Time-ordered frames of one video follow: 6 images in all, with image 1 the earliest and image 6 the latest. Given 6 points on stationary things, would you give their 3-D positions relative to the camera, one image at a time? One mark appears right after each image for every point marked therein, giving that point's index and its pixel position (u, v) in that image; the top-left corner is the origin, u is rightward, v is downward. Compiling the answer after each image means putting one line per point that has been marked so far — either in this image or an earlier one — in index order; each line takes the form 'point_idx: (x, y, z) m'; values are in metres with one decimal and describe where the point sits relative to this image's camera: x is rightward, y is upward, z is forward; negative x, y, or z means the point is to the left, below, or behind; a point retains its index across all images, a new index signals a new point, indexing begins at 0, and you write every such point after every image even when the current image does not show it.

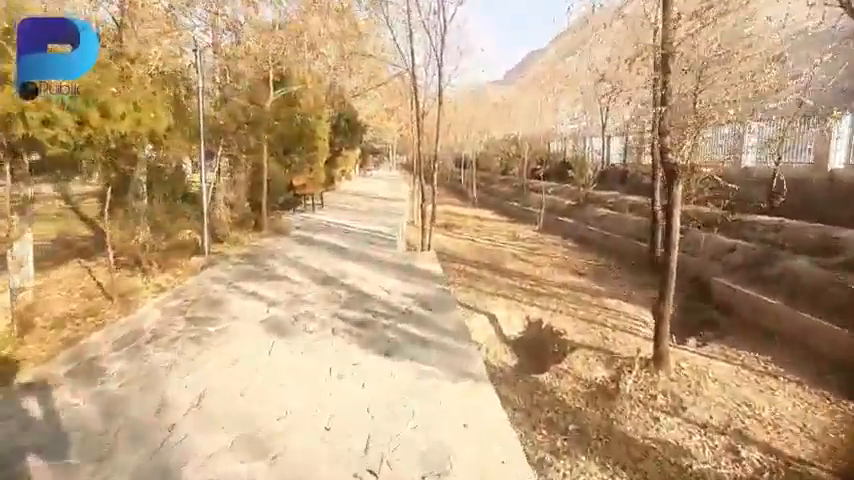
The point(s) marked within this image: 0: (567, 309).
0: (+2.7, -1.3, +9.2) m
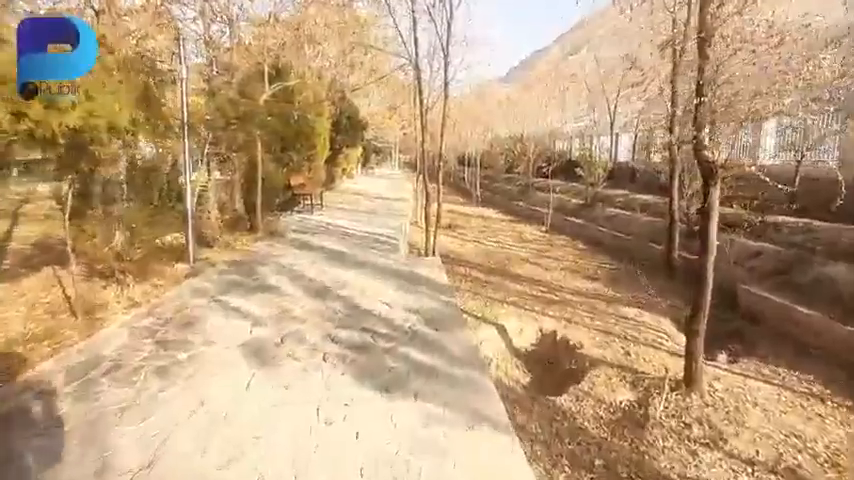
0: (+2.7, -1.4, +8.5) m
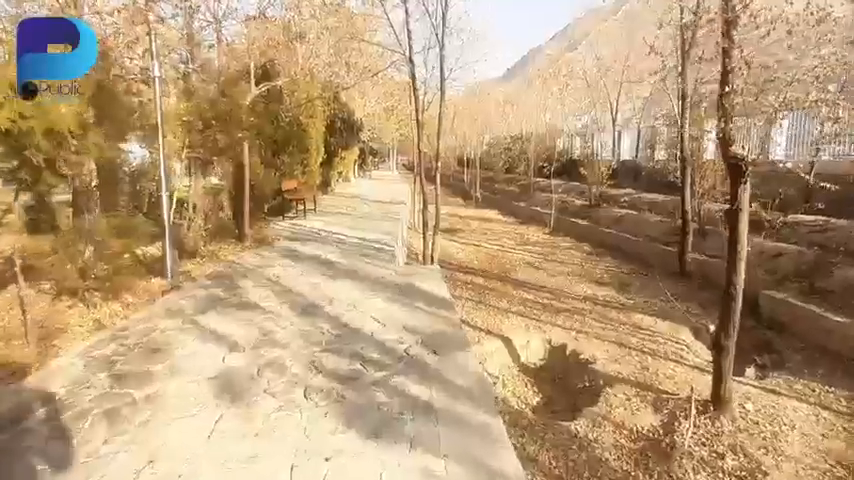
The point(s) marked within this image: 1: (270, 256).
0: (+2.7, -1.5, +7.9) m
1: (-2.9, -0.3, +8.8) m
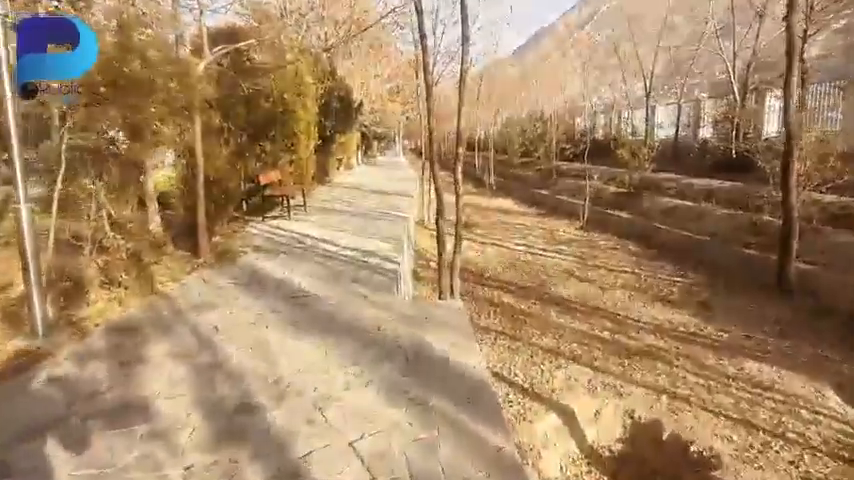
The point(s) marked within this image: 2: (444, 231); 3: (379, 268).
0: (+2.9, -1.7, +5.4) m
1: (-2.6, -0.5, +6.3) m
2: (+0.2, +0.1, +6.5) m
3: (-0.7, -0.4, +6.8) m
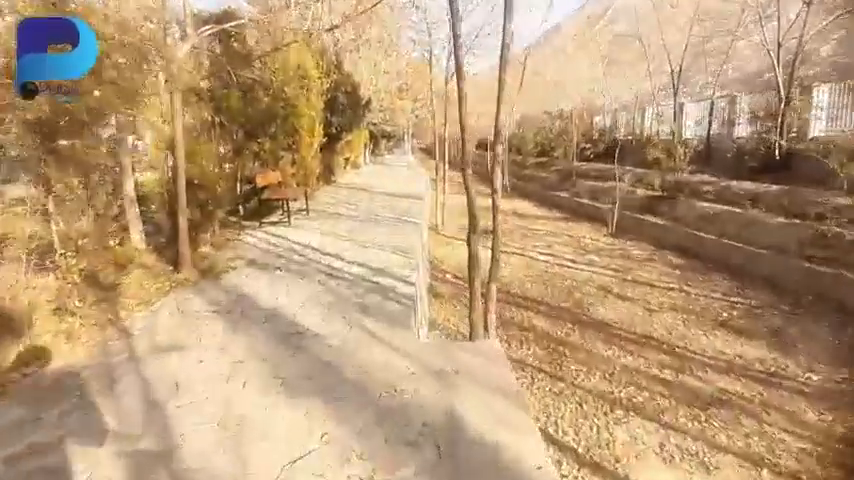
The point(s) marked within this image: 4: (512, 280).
0: (+3.2, -1.9, +4.1) m
1: (-2.4, -0.7, +5.1) m
2: (+0.5, -0.1, +5.3) m
3: (-0.4, -0.6, +5.6) m
4: (+1.7, -0.8, +9.6) m
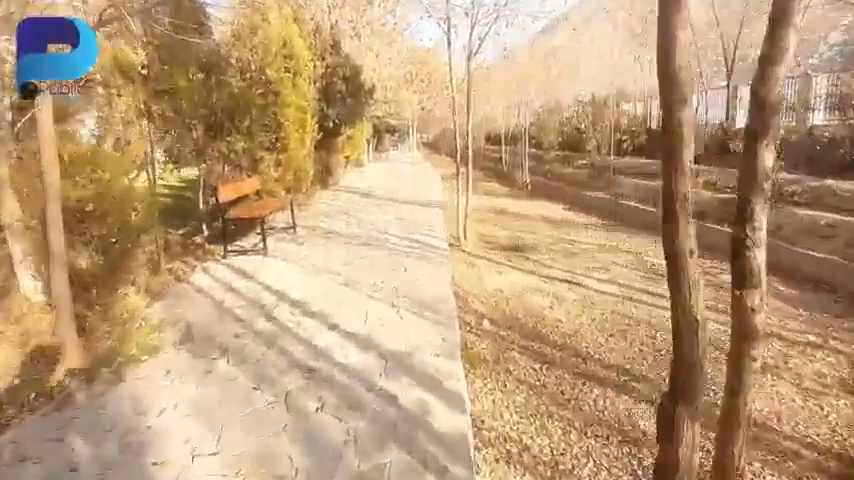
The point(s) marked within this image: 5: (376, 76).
0: (+3.6, -2.4, +1.4) m
1: (-2.0, -1.3, +2.4) m
2: (+0.9, -0.6, +2.5) m
3: (0.0, -1.1, +2.9) m
4: (+2.1, -1.2, +6.9) m
5: (-1.9, +6.5, +19.0) m
